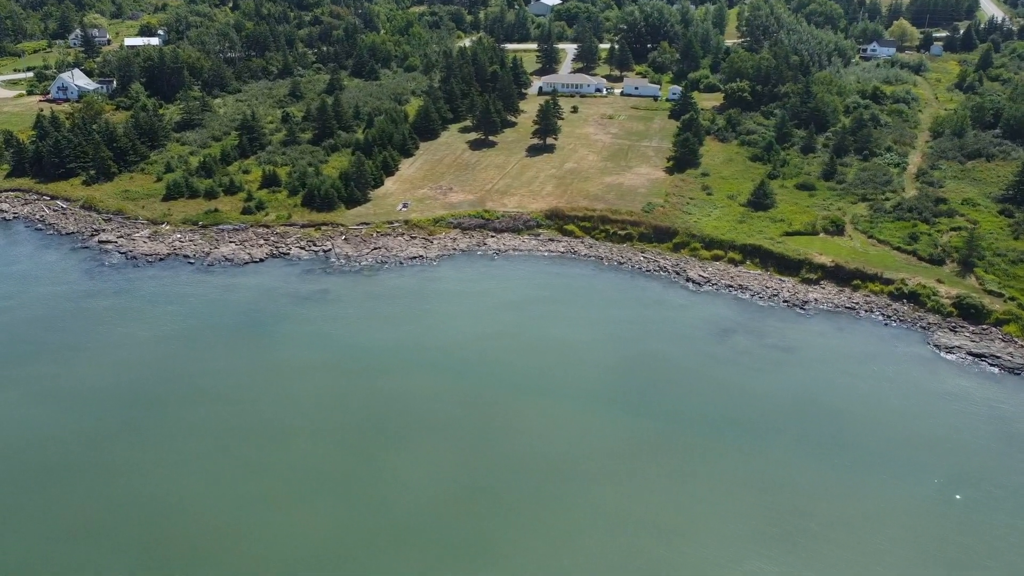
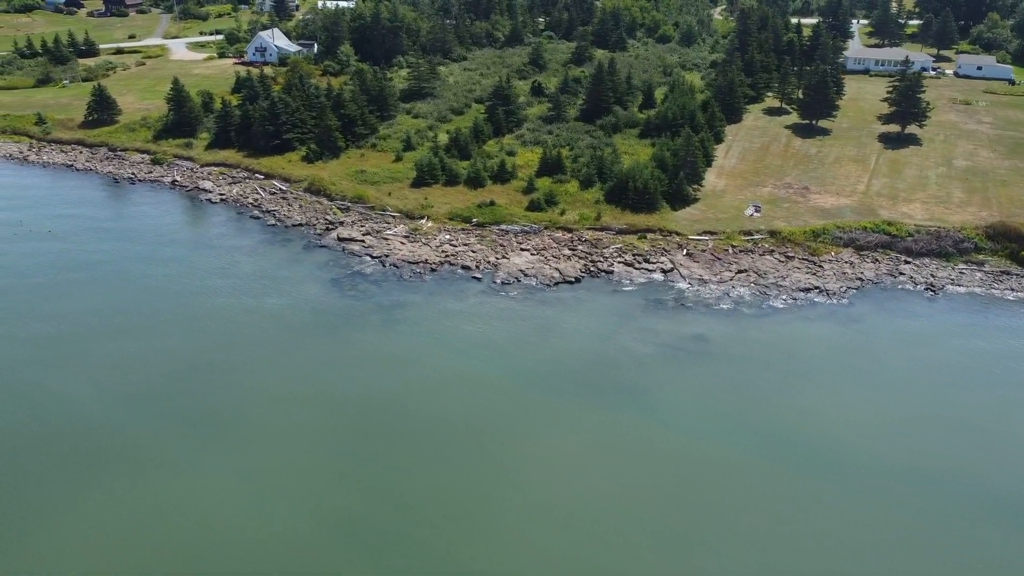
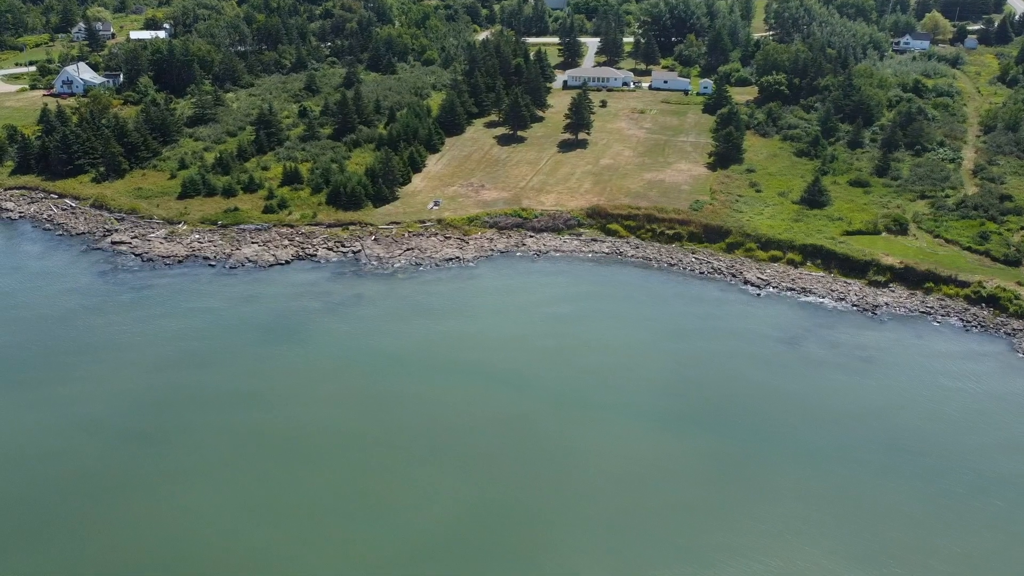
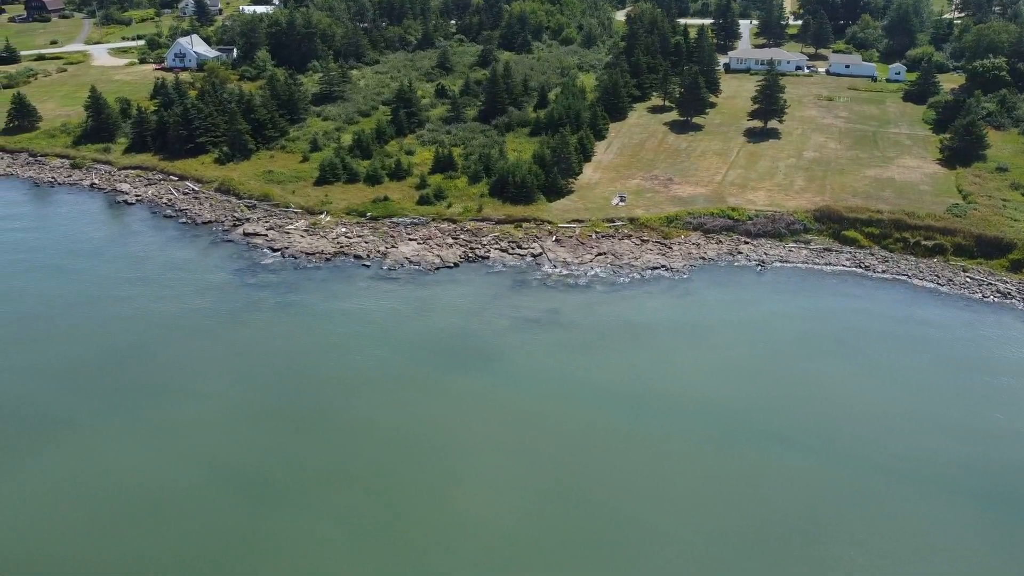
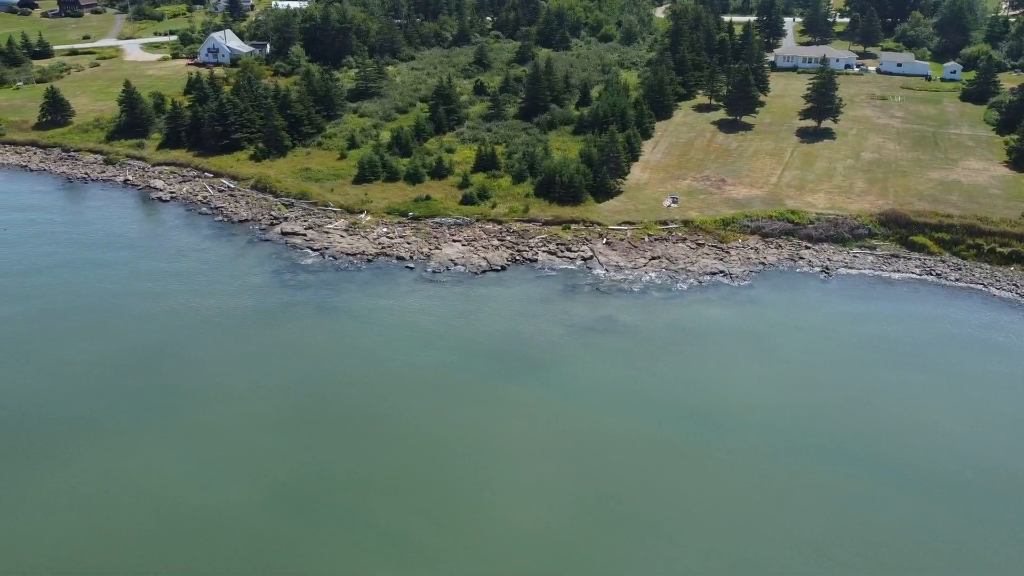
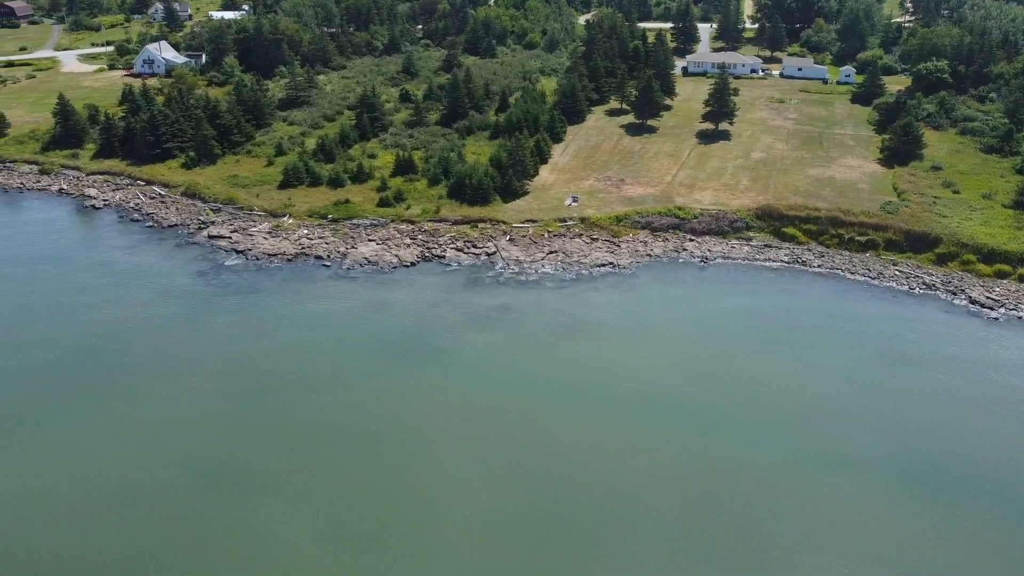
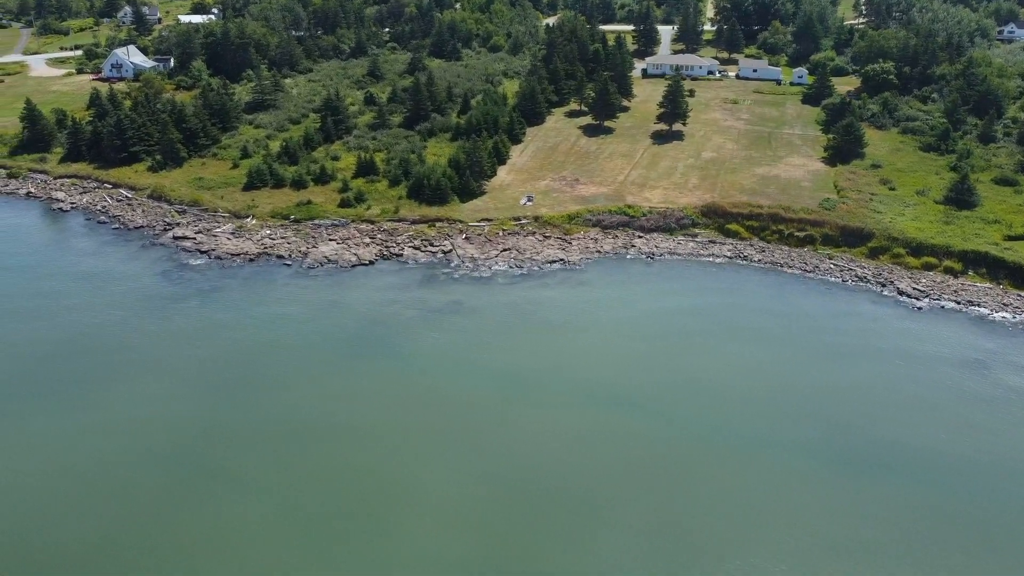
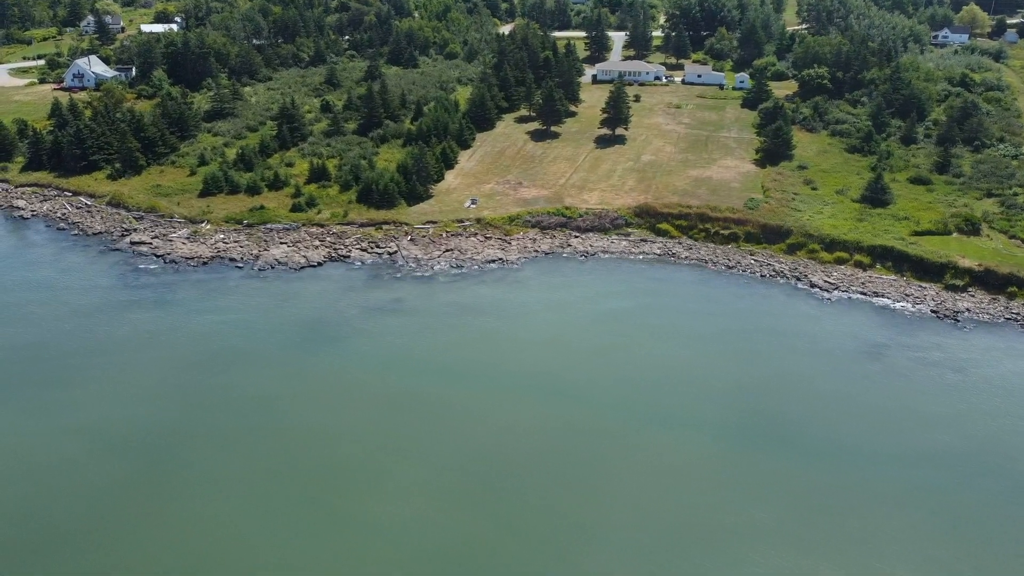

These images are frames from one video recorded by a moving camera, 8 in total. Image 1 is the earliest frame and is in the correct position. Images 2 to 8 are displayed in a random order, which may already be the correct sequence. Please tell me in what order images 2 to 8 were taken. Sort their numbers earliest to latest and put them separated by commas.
3, 8, 7, 6, 4, 5, 2
